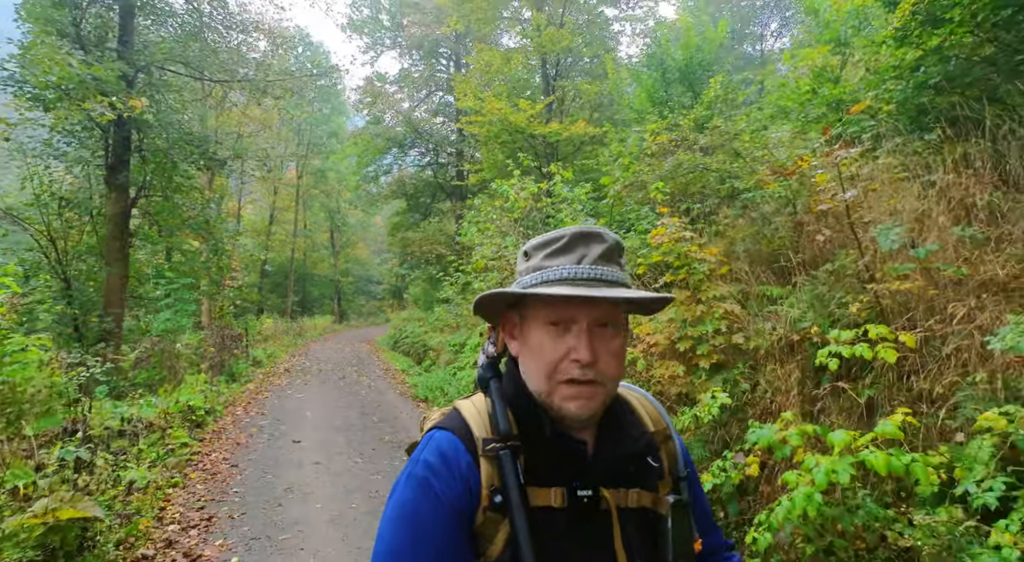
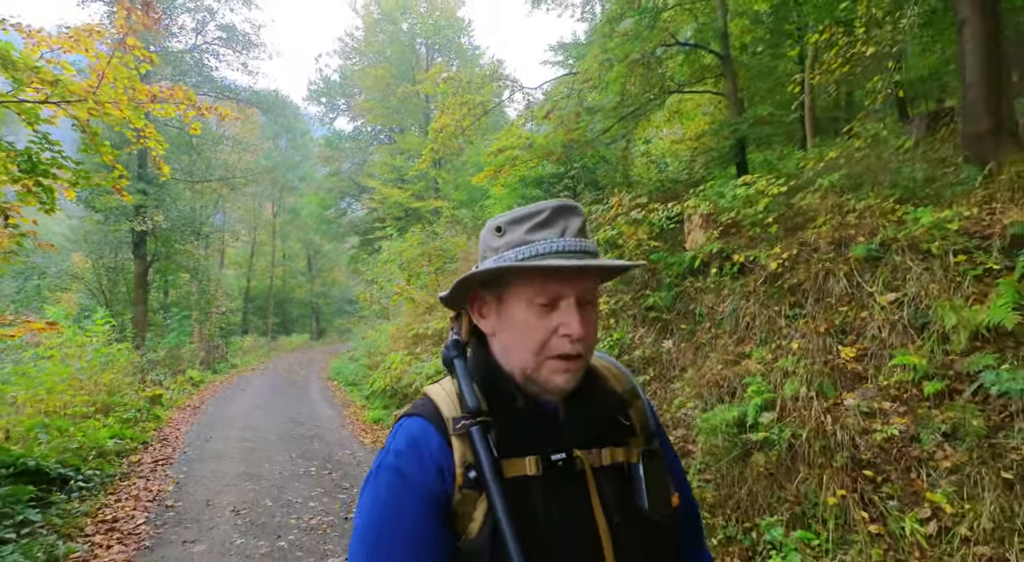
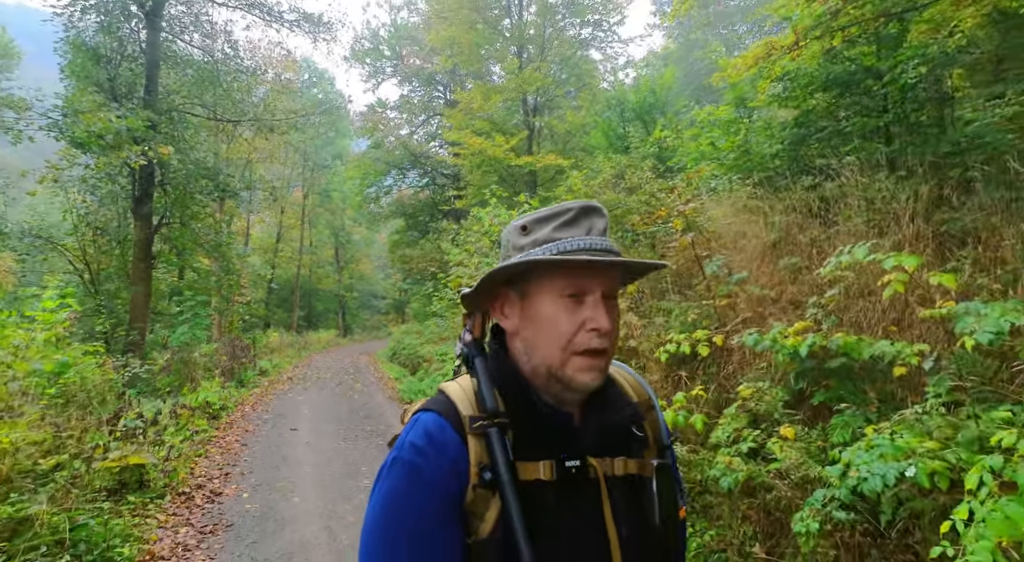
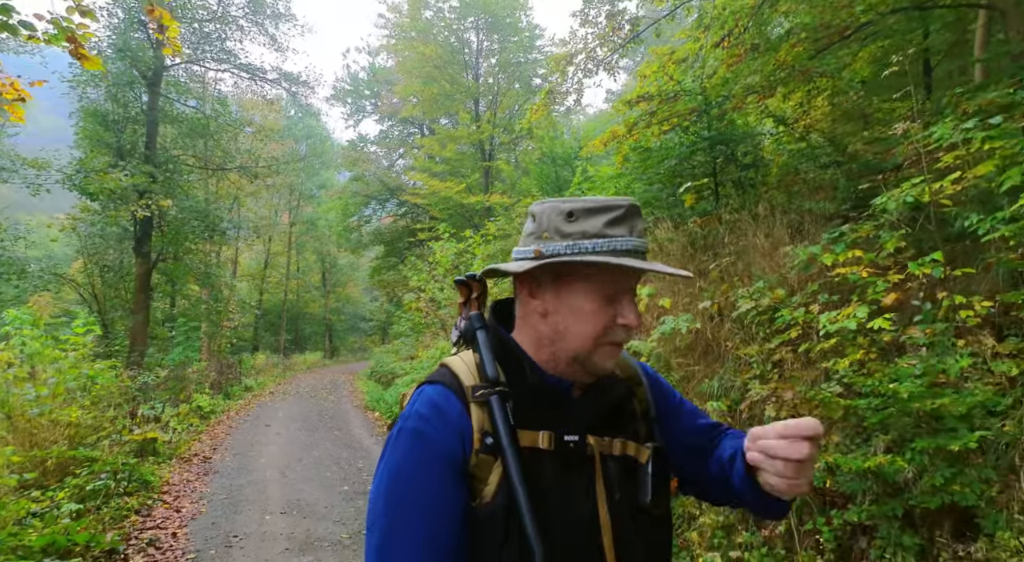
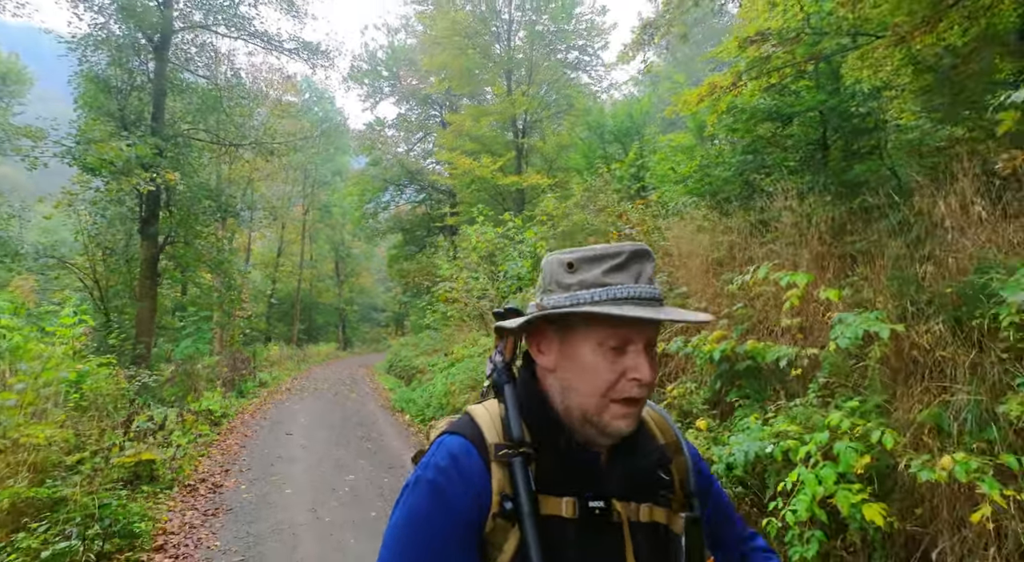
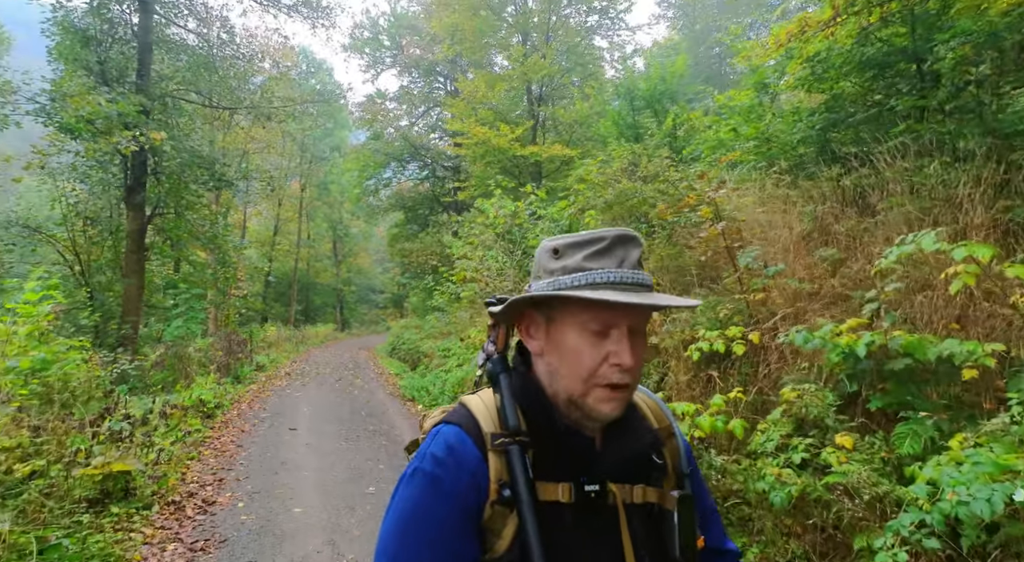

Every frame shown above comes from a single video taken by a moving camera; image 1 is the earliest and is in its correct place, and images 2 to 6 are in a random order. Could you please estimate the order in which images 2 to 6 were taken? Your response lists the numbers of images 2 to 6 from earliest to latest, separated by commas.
6, 3, 5, 4, 2
